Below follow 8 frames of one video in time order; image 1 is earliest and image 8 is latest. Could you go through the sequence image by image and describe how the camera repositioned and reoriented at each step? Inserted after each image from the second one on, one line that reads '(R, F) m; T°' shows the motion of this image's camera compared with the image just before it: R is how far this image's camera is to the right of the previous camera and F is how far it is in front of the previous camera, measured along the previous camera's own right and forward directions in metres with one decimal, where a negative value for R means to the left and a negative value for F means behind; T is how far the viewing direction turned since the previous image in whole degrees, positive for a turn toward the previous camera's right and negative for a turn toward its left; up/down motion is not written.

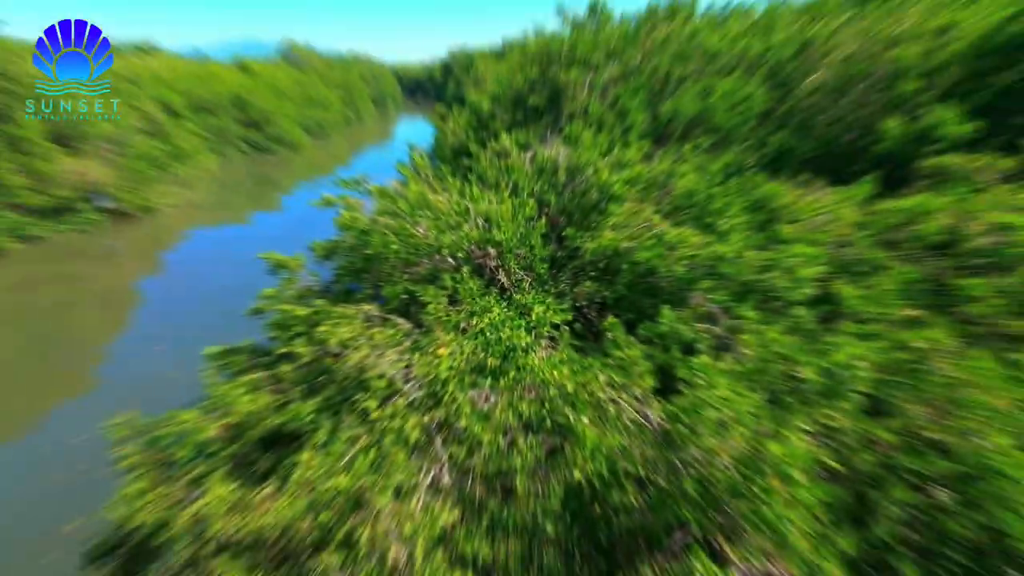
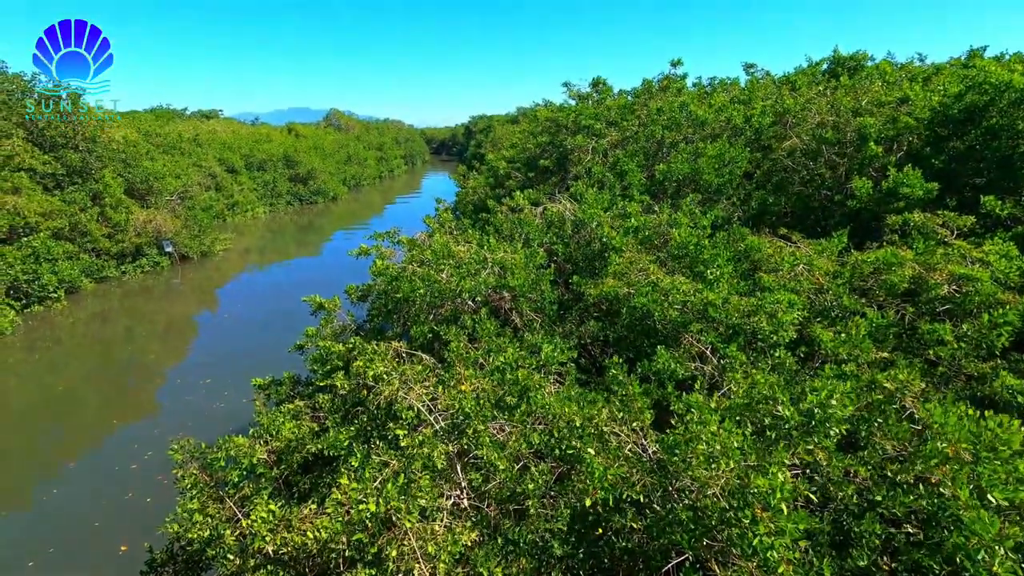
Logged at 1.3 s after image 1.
(-0.1, -0.5) m; 0°
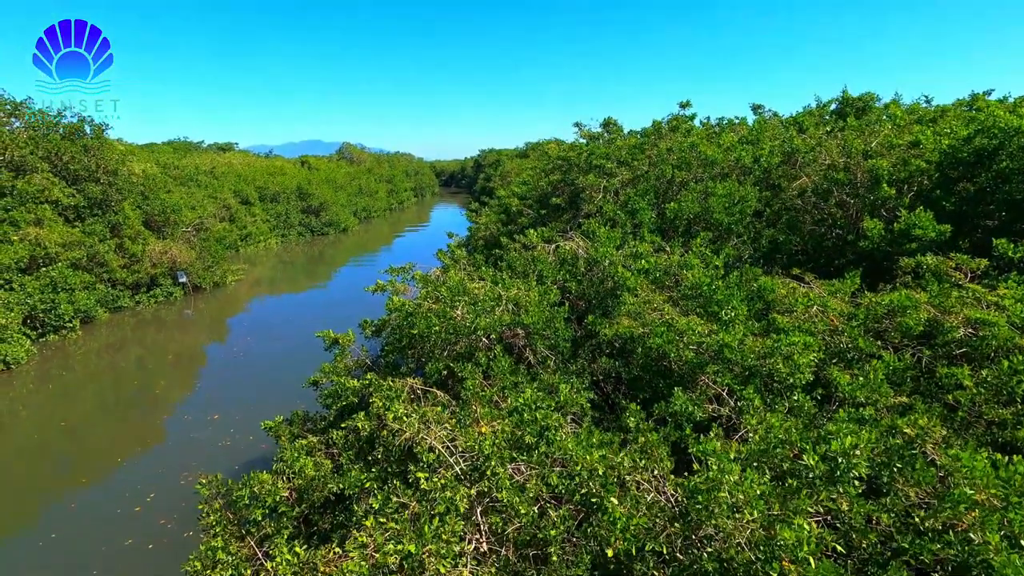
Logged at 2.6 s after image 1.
(-0.1, -0.1) m; -1°
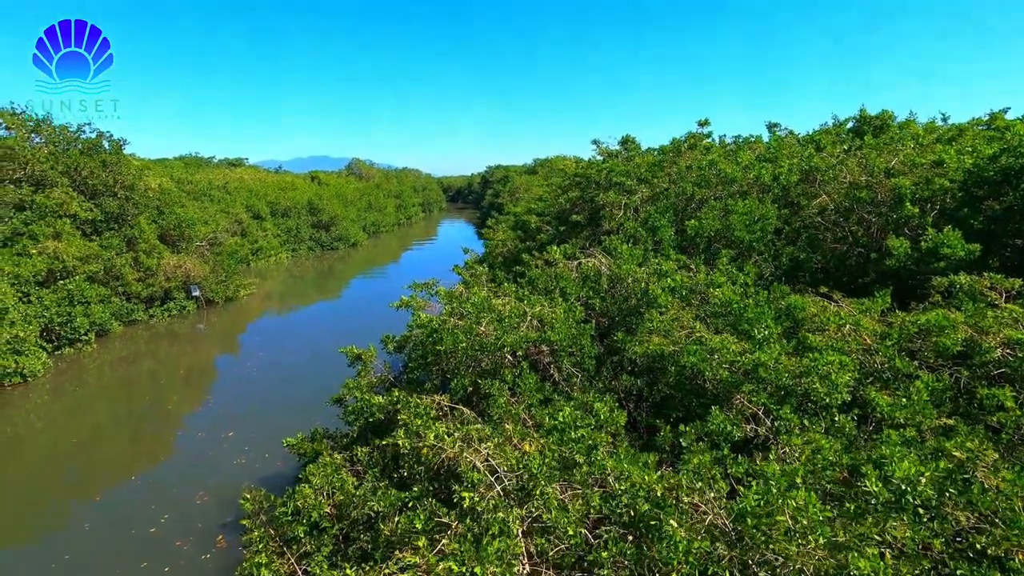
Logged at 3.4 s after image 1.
(-0.3, 0.0) m; -1°
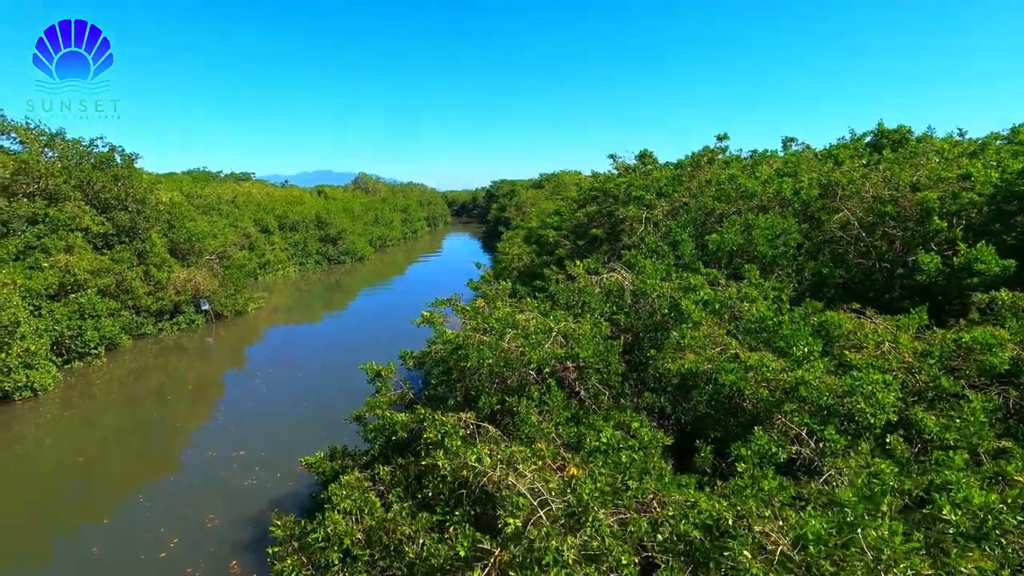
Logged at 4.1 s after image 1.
(-0.3, +0.1) m; 0°
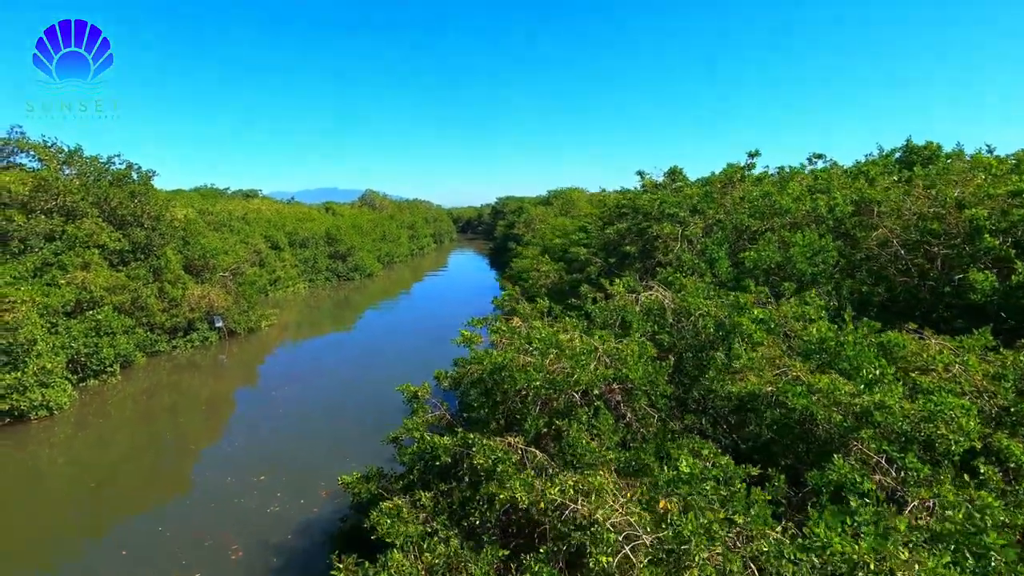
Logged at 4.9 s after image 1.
(-0.6, +0.2) m; 0°
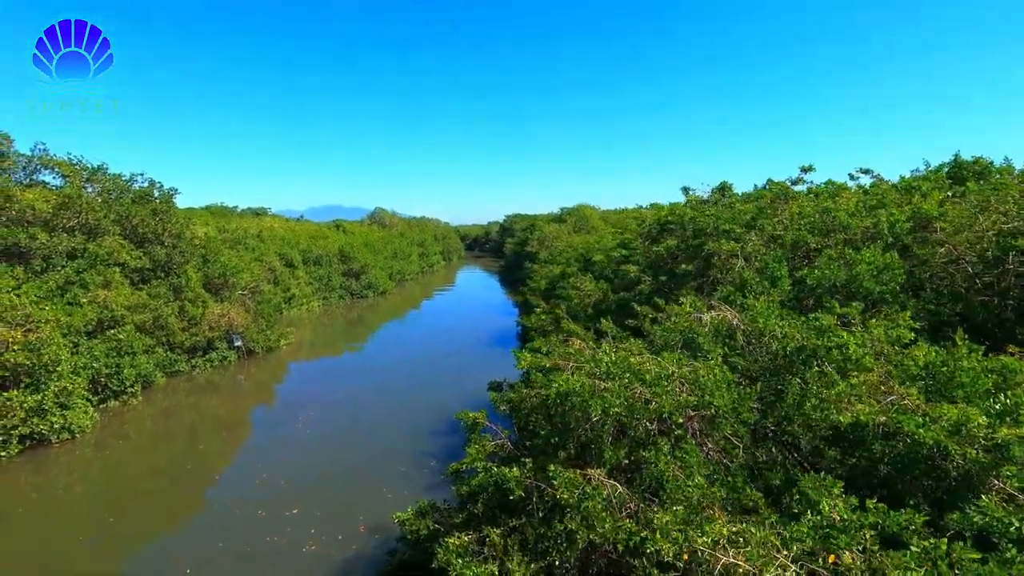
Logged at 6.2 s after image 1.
(-0.9, +0.4) m; 0°
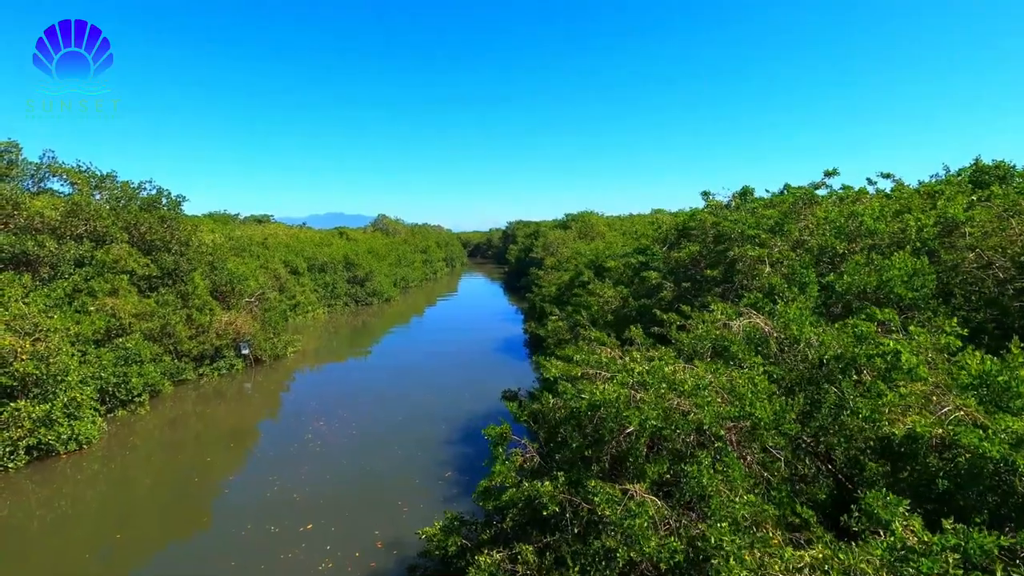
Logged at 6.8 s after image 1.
(-0.4, +0.2) m; 0°
